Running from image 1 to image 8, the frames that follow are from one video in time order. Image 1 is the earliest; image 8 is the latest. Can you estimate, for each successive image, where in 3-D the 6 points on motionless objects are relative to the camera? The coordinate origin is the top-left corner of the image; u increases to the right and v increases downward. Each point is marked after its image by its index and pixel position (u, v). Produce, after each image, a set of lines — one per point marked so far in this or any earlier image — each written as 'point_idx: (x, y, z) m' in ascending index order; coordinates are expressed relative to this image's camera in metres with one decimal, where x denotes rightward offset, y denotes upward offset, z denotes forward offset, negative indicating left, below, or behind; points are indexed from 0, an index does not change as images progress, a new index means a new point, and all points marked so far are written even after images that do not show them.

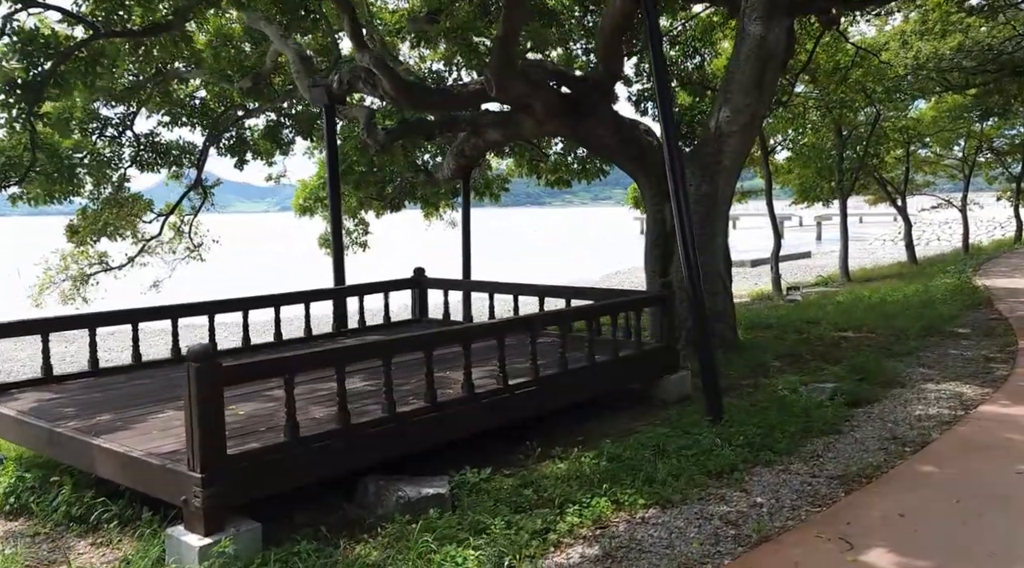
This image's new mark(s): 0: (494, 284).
0: (-0.2, 0.0, +8.0) m
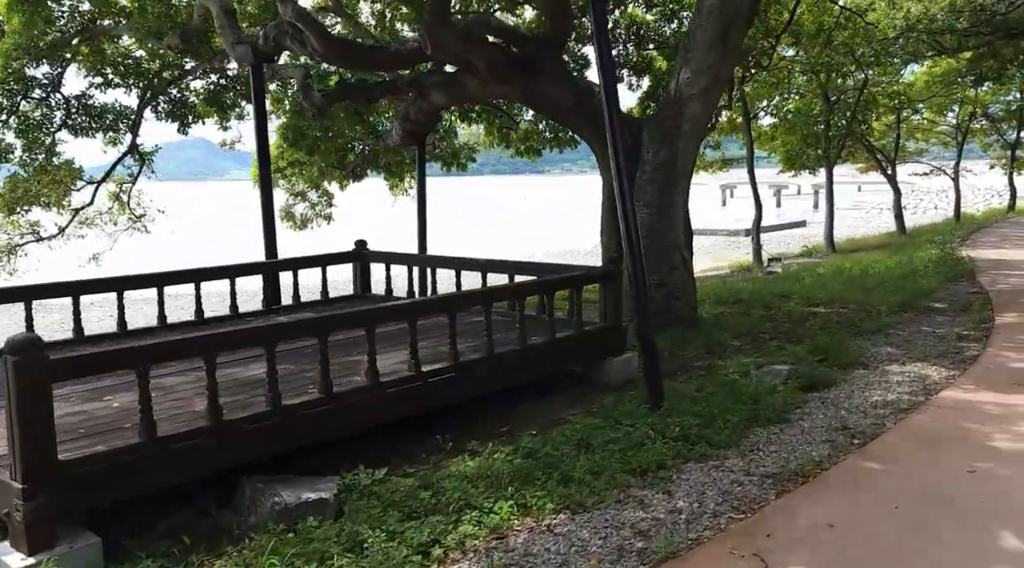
0: (-0.7, +0.2, +7.5) m
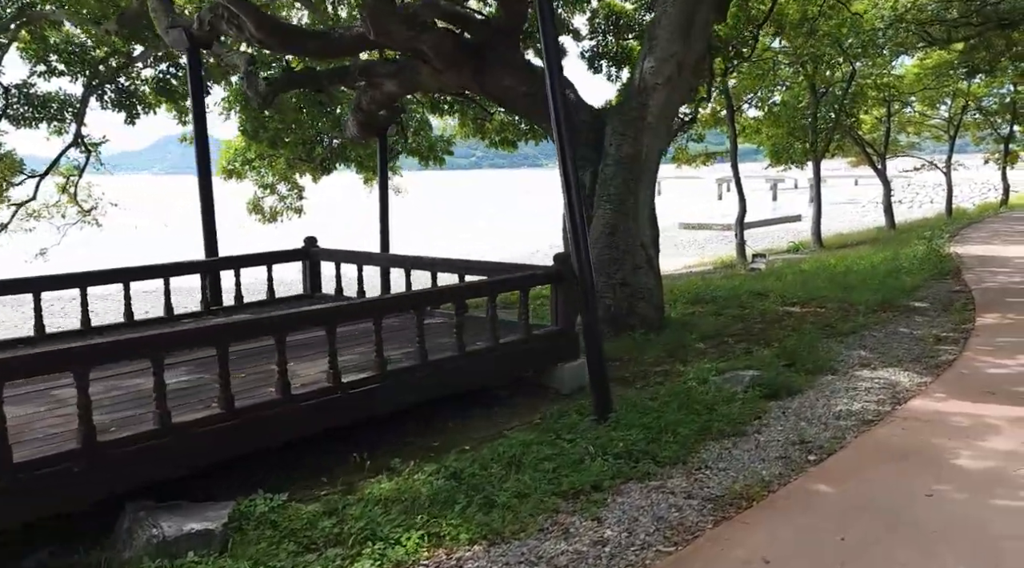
0: (-1.1, +0.2, +7.1) m
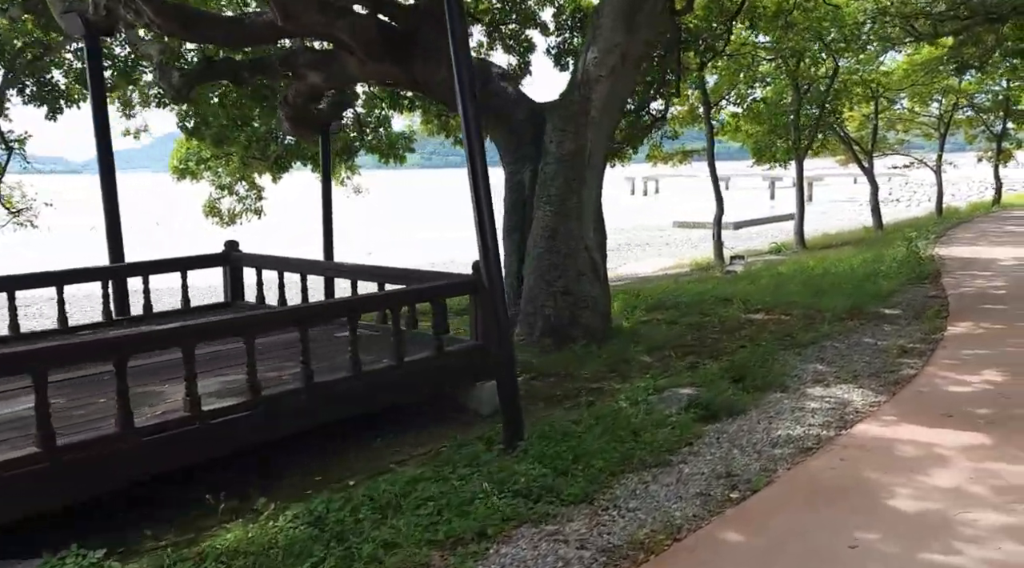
0: (-1.7, +0.2, +6.6) m
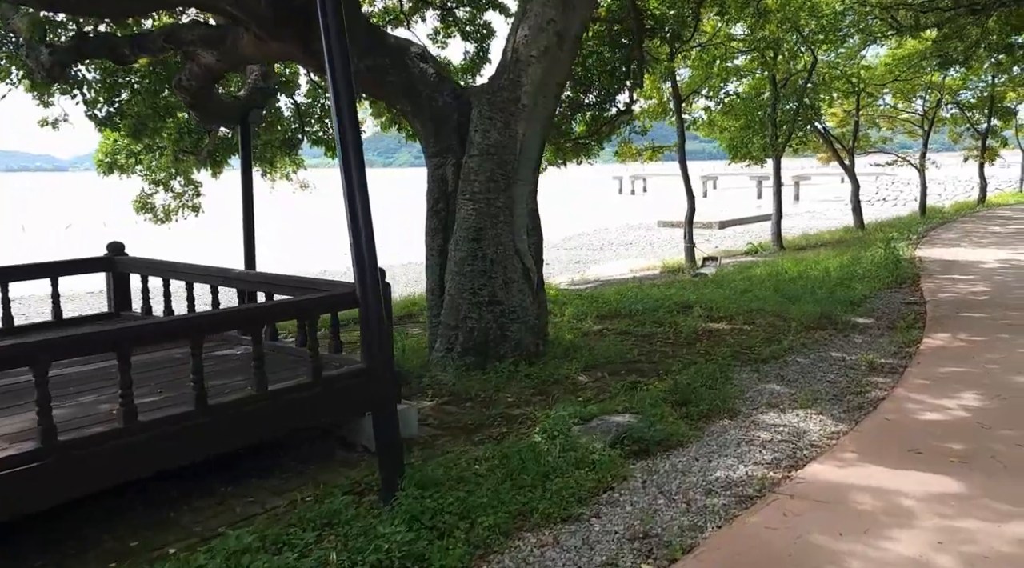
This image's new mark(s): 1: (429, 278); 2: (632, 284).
0: (-2.3, +0.1, +5.8) m
1: (-0.6, 0.0, +6.3) m
2: (+1.8, 0.0, +12.4) m
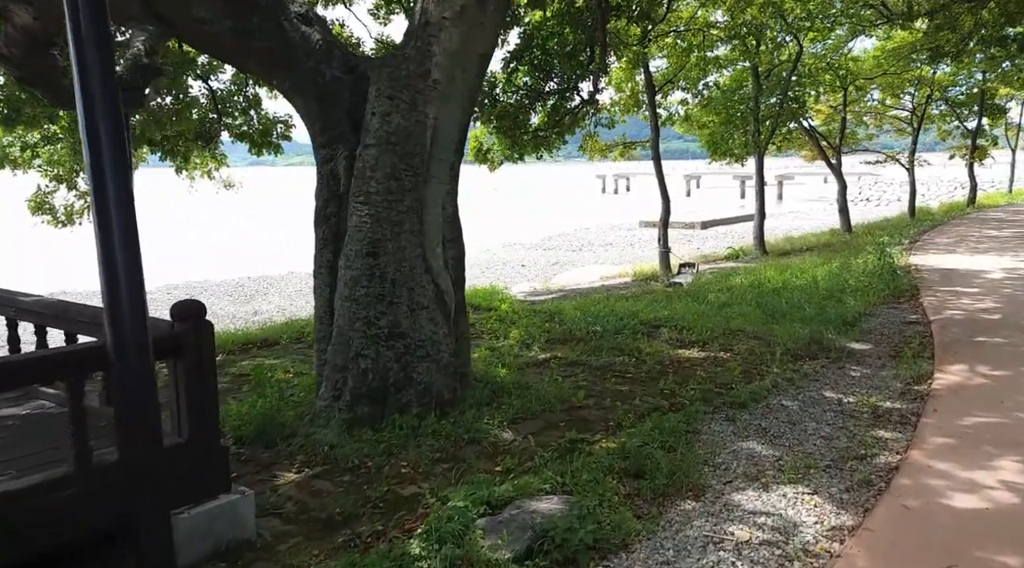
0: (-2.8, 0.0, +4.4) m
1: (-1.2, -0.1, +4.9) m
2: (+1.2, -0.1, +11.0) m
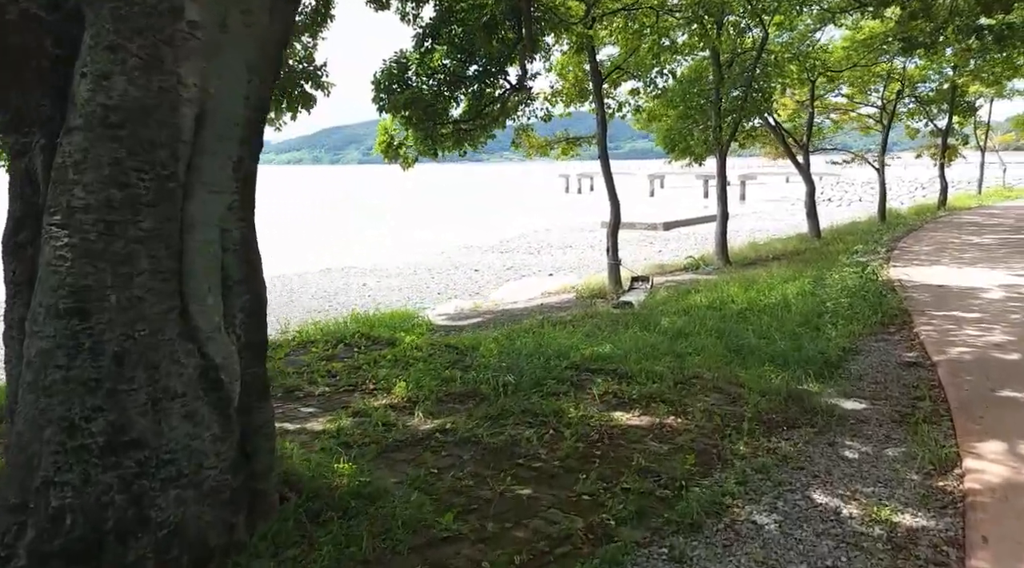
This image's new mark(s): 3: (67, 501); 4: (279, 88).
0: (-3.5, -0.3, +2.5) m
1: (-1.9, -0.4, +3.0) m
2: (+0.2, -0.4, +9.2) m
3: (-1.5, -0.7, +2.8) m
4: (-2.6, +2.1, +8.9) m
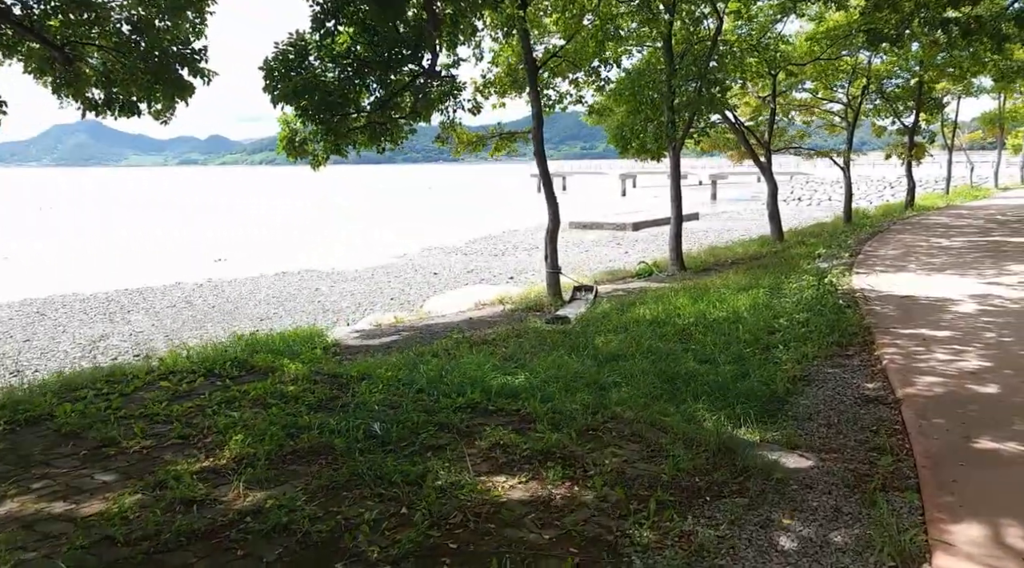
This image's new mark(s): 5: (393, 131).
0: (-4.2, -0.5, +1.2) m
1: (-2.6, -0.5, +1.8) m
2: (-0.6, -0.5, +8.1) m
3: (-2.2, -0.9, +1.6) m
4: (-3.5, +2.0, +7.7) m
5: (-1.3, +1.7, +9.0) m
